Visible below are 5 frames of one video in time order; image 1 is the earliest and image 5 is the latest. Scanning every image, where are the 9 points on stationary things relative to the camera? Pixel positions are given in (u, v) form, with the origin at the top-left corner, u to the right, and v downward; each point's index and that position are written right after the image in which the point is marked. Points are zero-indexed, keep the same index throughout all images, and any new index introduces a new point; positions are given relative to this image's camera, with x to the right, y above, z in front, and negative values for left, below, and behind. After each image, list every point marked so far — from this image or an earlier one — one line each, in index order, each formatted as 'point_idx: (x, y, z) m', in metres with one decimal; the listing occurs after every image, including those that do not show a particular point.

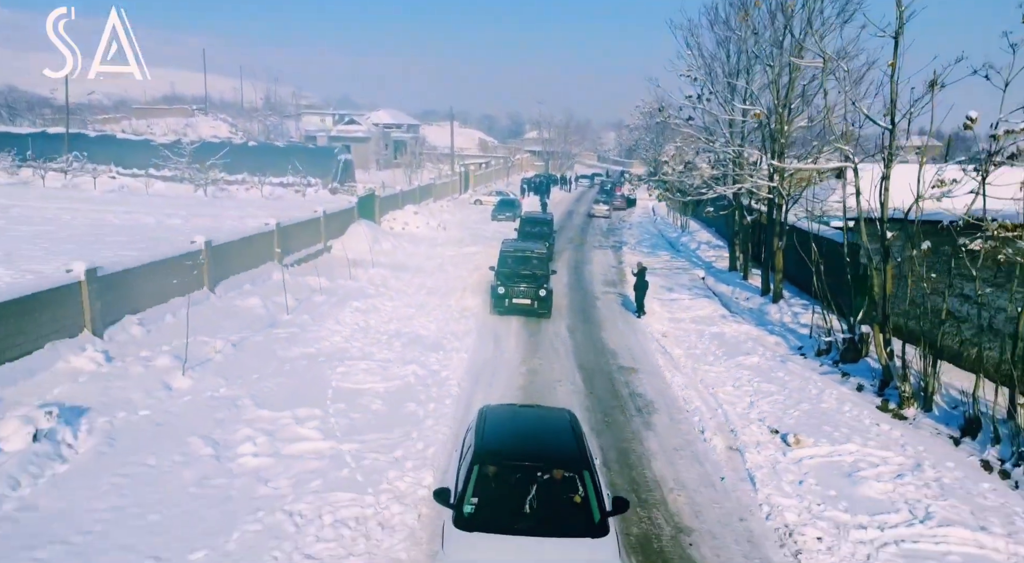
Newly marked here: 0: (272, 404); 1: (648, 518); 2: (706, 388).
0: (-3.3, -1.6, +9.8) m
1: (+1.4, -2.4, +7.5) m
2: (+3.1, -1.7, +11.5) m
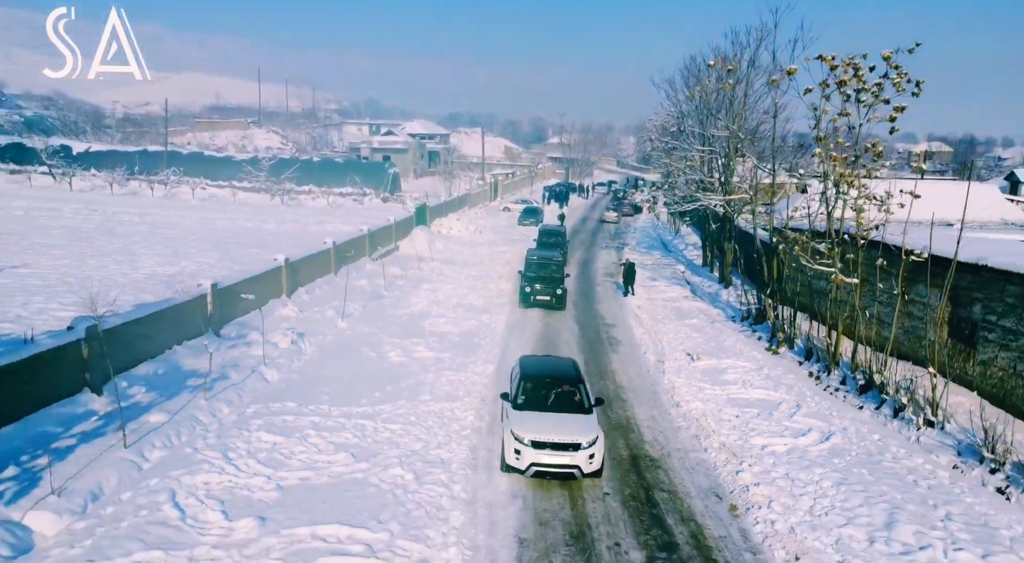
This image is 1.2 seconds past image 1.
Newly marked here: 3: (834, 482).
0: (-2.7, -1.2, +17.3) m
1: (+1.9, -2.0, +14.7) m
2: (+3.6, -1.4, +18.8) m
3: (+4.5, -2.7, +9.9) m
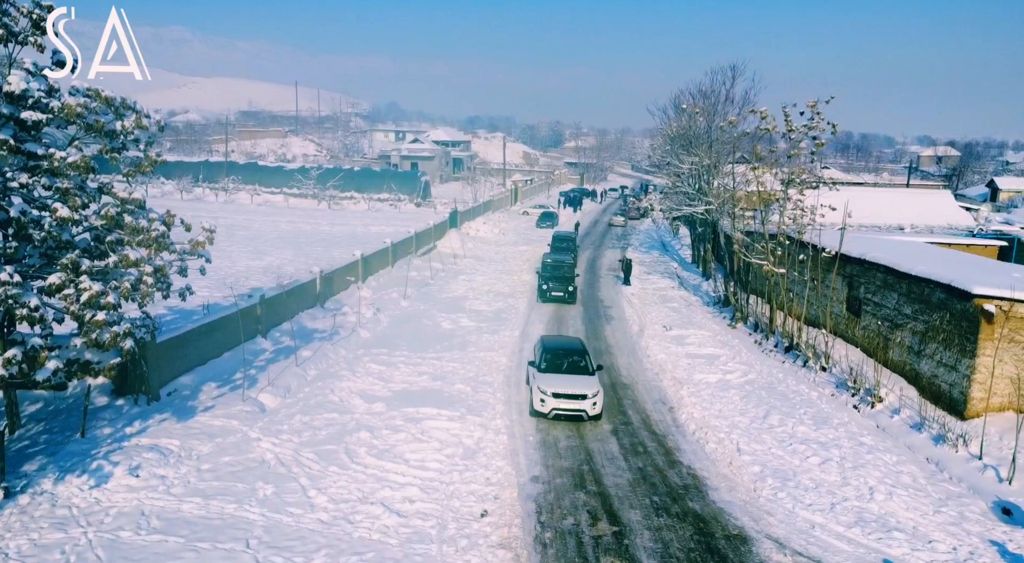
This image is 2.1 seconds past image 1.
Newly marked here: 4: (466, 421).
0: (-2.1, -0.9, +23.2) m
1: (+2.4, -1.7, +20.5) m
2: (+4.3, -1.1, +24.5) m
3: (+4.9, -2.4, +15.6) m
4: (-0.8, -2.6, +13.3) m
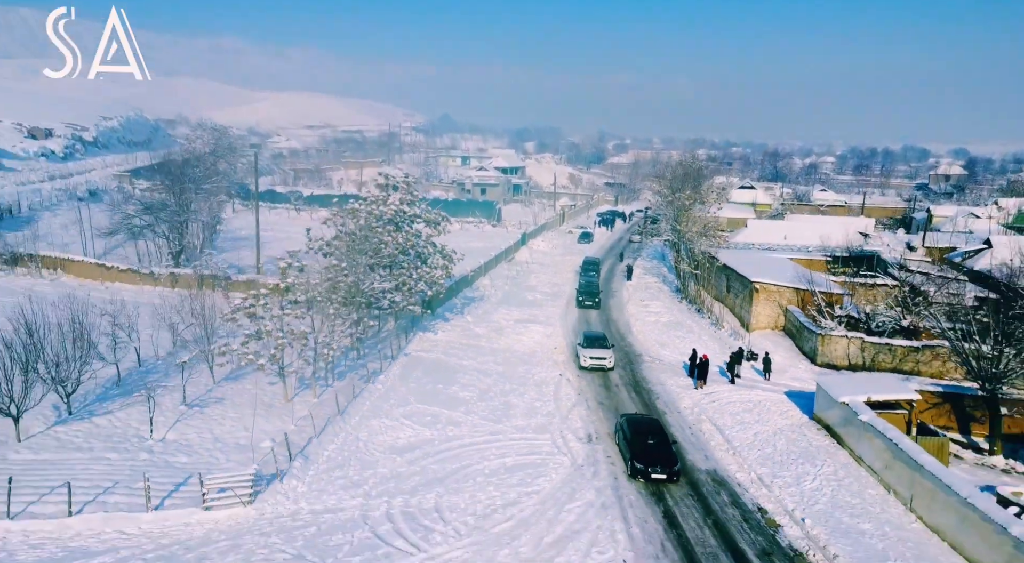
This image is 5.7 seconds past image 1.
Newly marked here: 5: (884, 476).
0: (+0.9, -0.6, +44.6) m
1: (+5.2, -1.4, +41.7) m
2: (+7.3, -0.8, +45.6) m
3: (+7.4, -2.1, +36.6) m
4: (+1.6, -2.2, +34.7) m
5: (+9.4, -4.9, +18.8) m
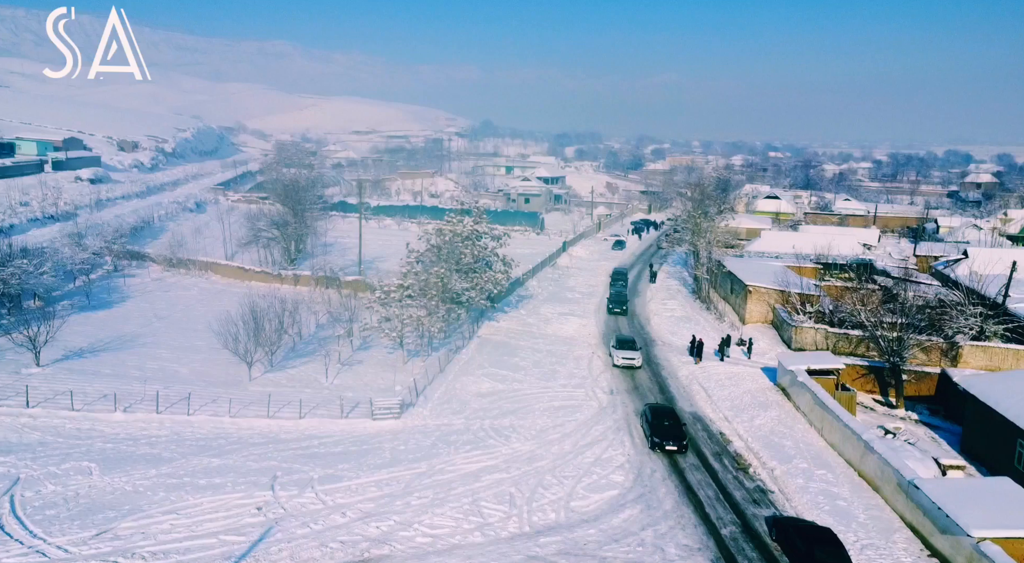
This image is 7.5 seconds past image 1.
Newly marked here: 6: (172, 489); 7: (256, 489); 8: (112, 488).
0: (+4.0, -0.7, +54.2) m
1: (+8.2, -1.6, +51.1) m
2: (+10.5, -1.0, +54.8) m
3: (+10.1, -2.3, +45.9) m
4: (+4.2, -2.3, +44.3) m
5: (+11.1, -5.0, +28.0) m
6: (-8.5, -5.2, +18.7) m
7: (-6.6, -5.3, +19.3) m
8: (-9.8, -5.1, +18.4) m
